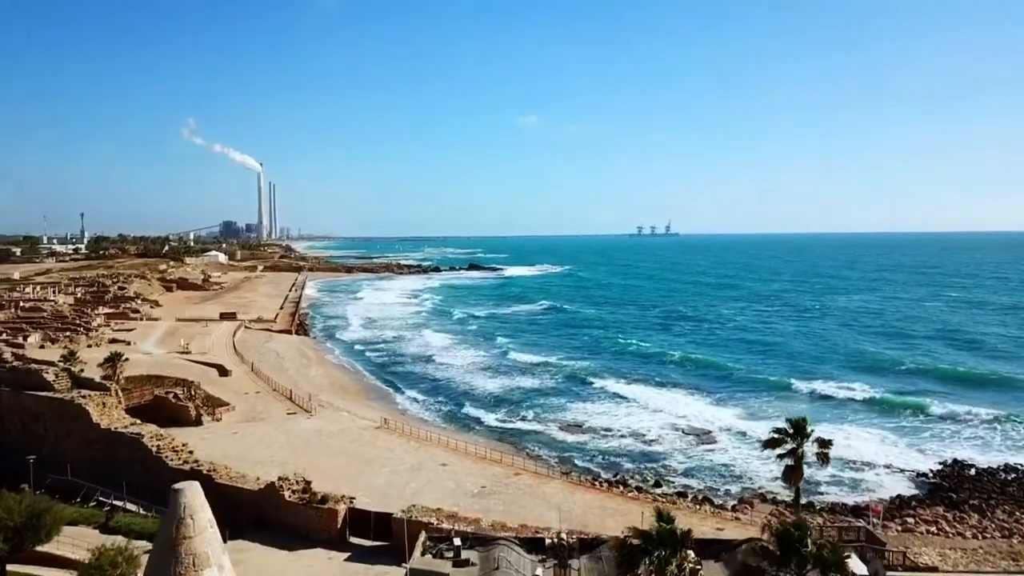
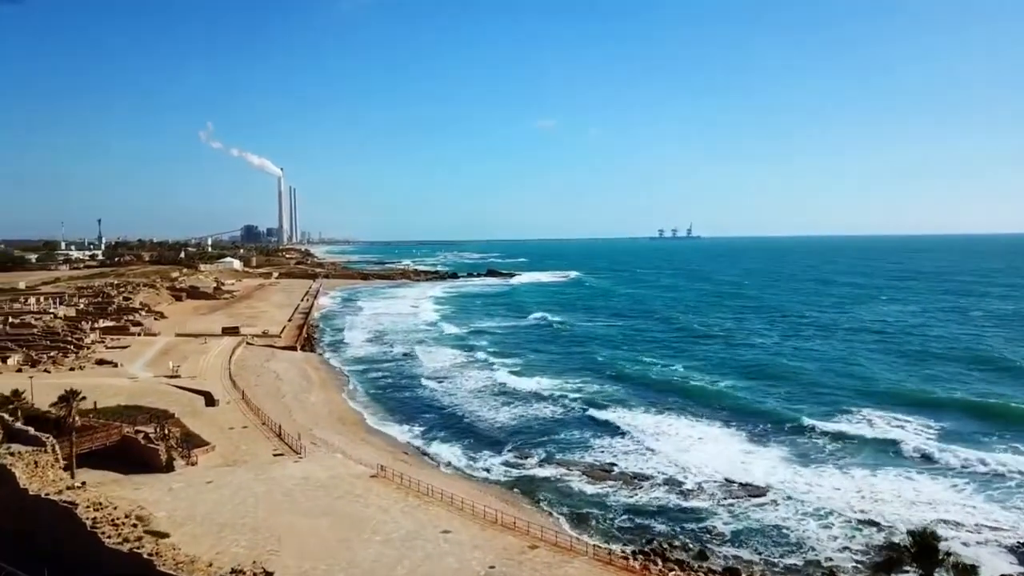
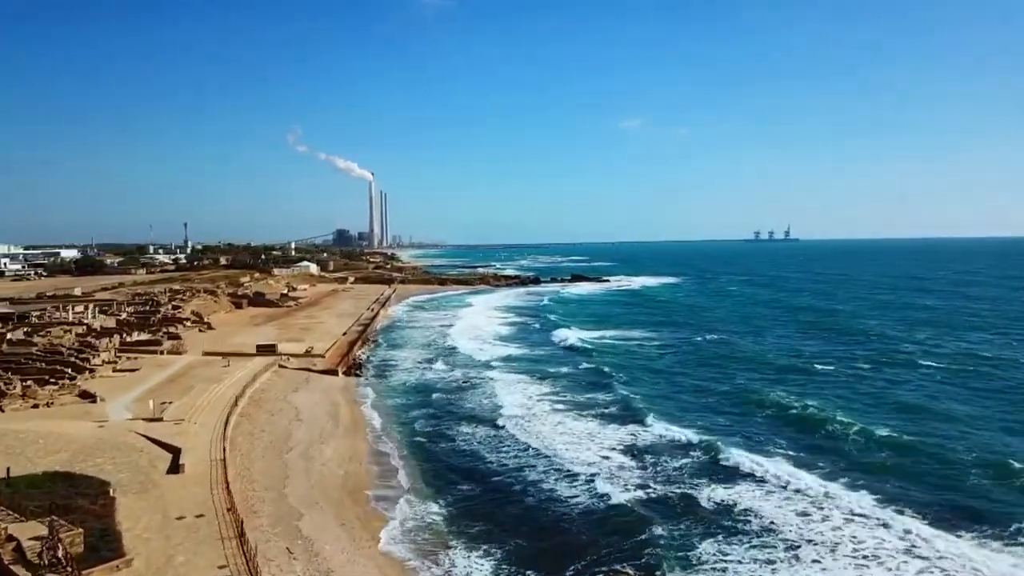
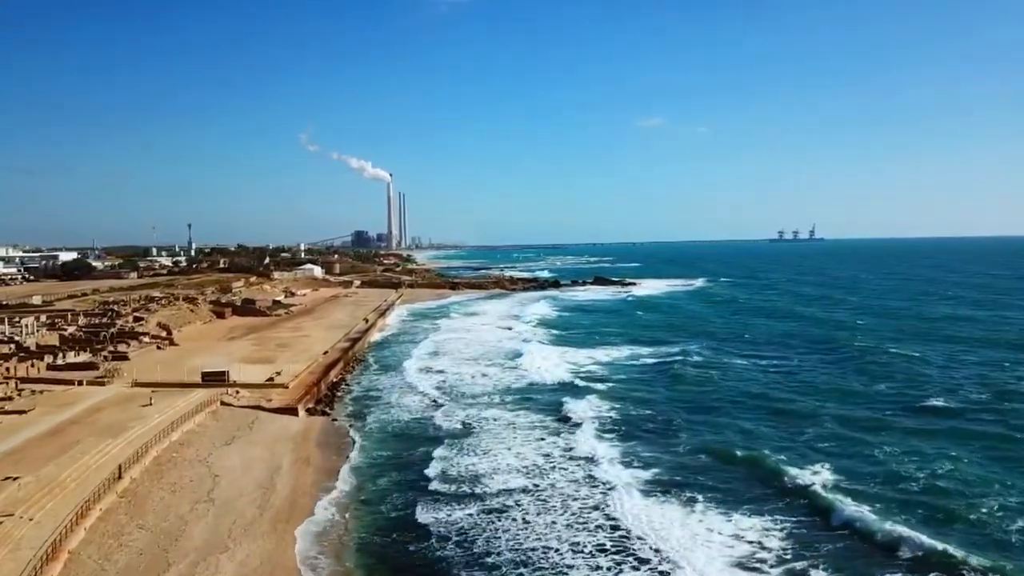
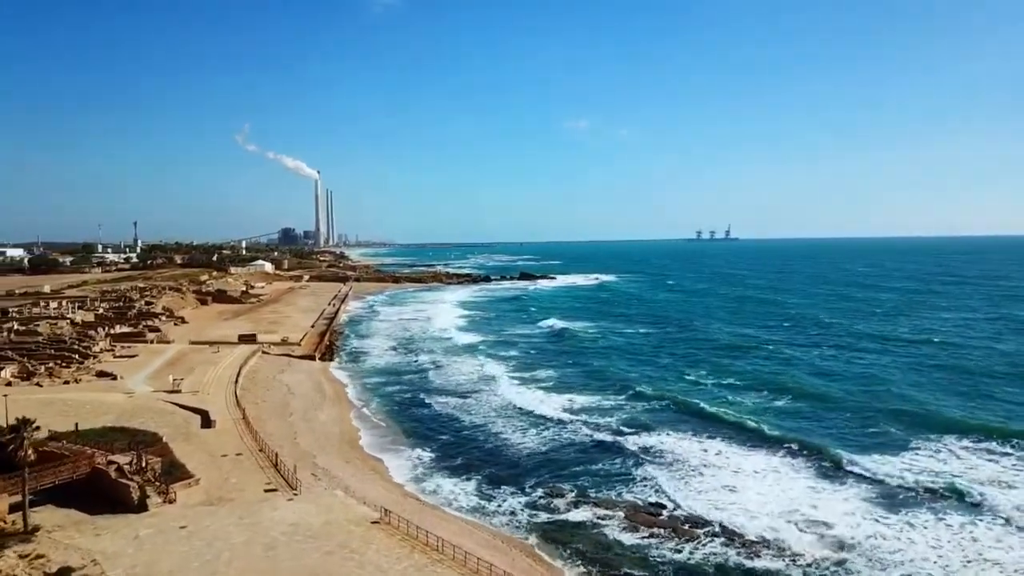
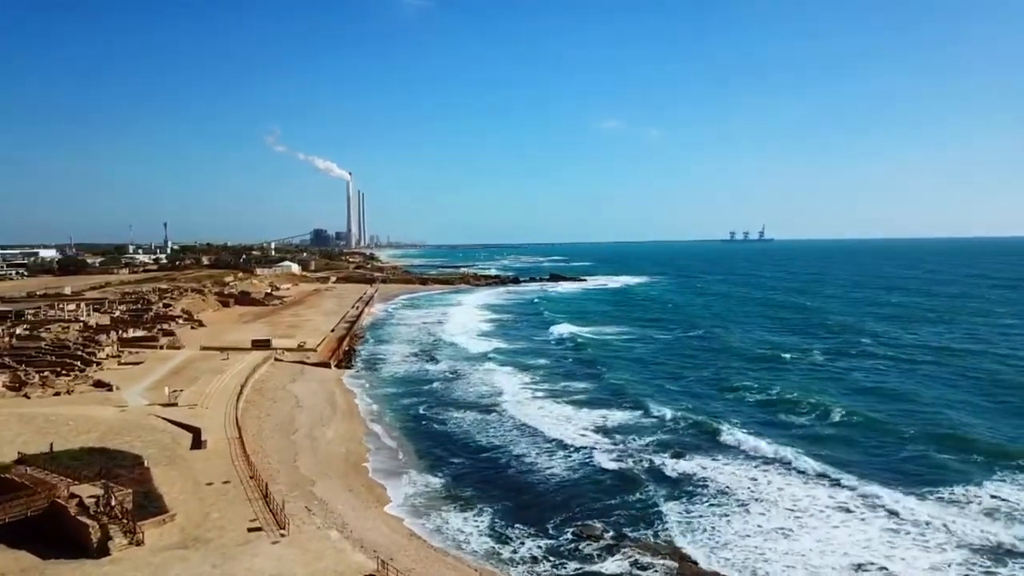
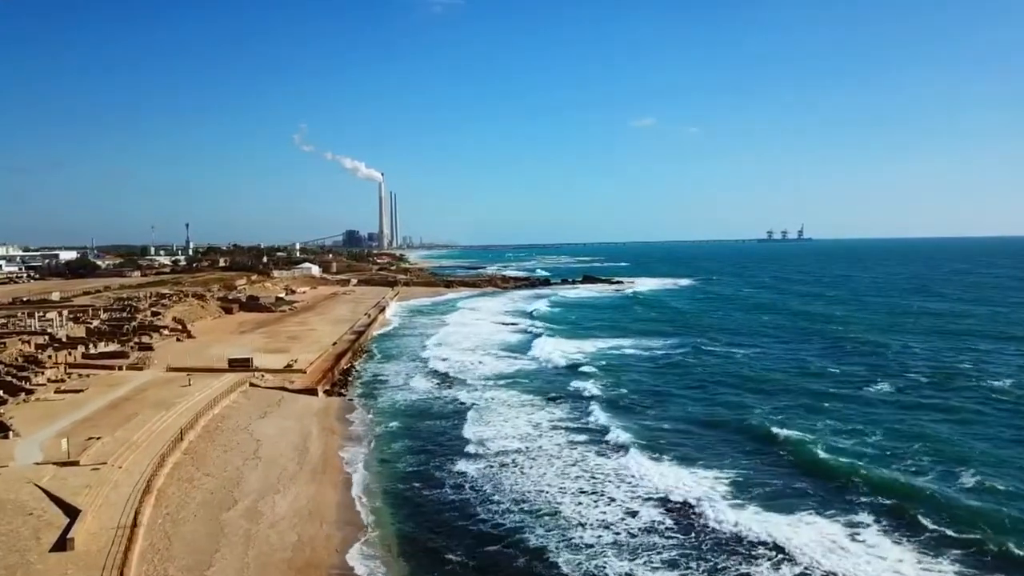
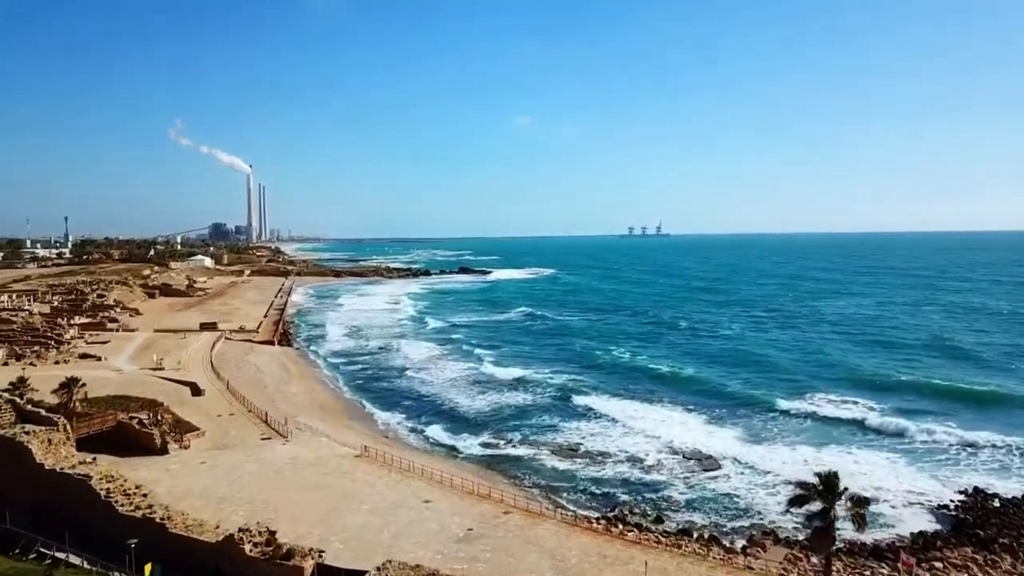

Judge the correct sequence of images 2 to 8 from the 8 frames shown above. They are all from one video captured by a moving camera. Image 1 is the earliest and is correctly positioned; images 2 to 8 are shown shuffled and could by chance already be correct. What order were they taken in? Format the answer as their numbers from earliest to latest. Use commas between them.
8, 2, 5, 6, 3, 7, 4
